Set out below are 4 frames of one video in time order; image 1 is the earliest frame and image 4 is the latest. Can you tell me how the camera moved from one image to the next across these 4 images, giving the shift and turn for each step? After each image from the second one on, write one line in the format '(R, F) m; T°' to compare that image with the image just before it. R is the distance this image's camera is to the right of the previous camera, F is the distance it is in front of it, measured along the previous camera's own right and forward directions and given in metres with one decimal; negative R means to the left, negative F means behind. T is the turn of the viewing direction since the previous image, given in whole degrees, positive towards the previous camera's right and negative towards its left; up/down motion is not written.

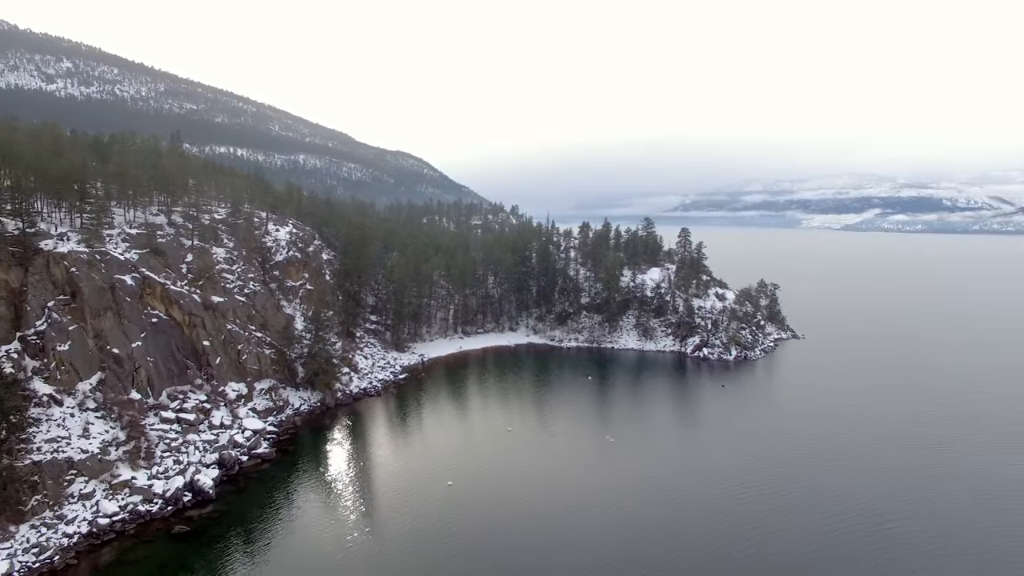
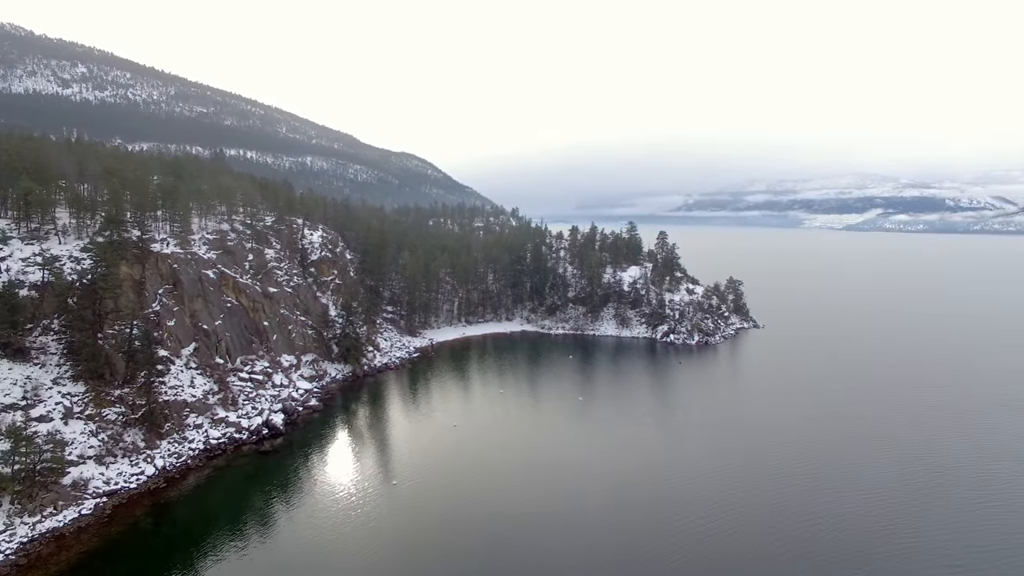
(+1.4, -12.3) m; 0°
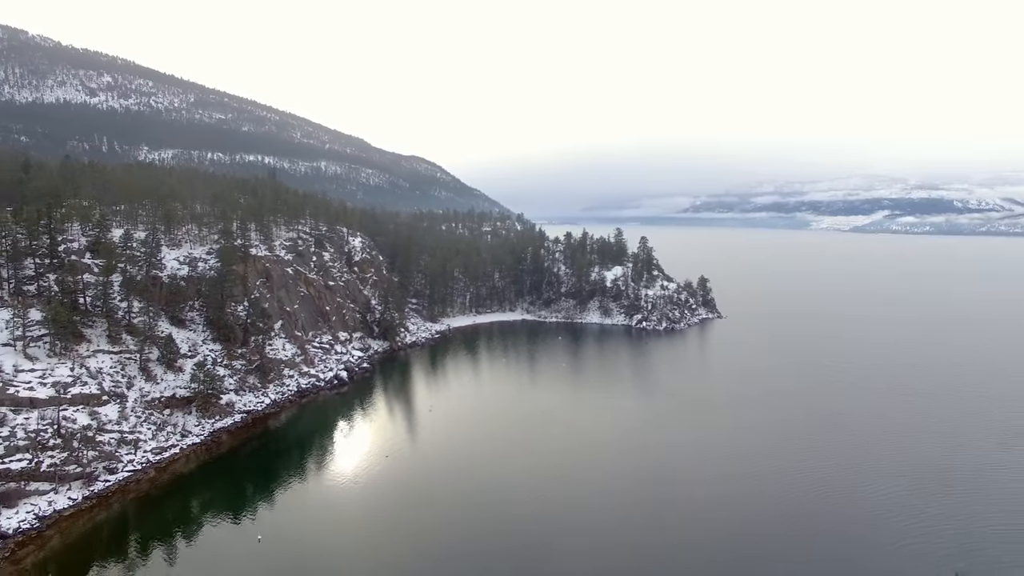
(+1.3, -18.4) m; -1°
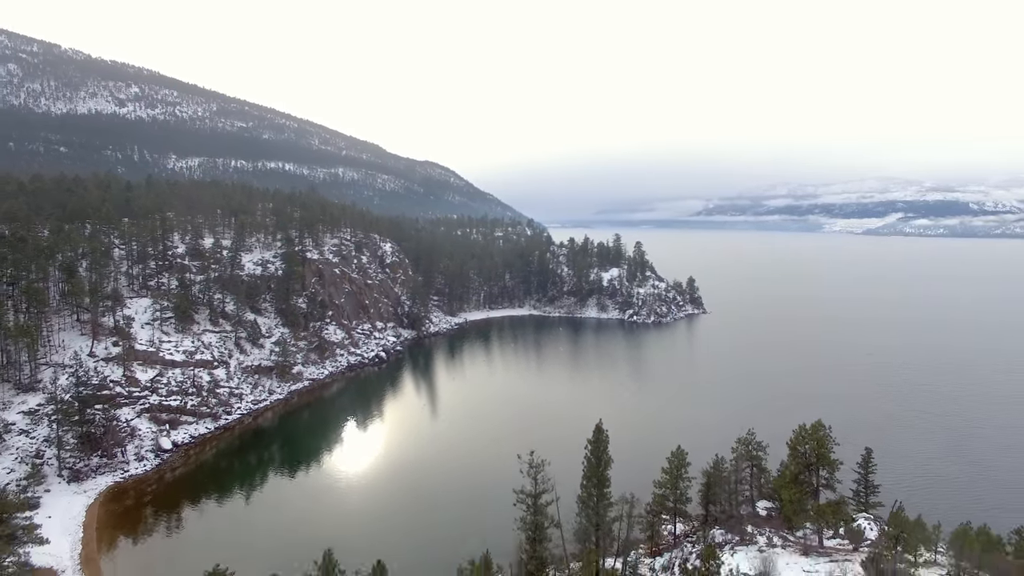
(+0.9, -15.0) m; -1°
